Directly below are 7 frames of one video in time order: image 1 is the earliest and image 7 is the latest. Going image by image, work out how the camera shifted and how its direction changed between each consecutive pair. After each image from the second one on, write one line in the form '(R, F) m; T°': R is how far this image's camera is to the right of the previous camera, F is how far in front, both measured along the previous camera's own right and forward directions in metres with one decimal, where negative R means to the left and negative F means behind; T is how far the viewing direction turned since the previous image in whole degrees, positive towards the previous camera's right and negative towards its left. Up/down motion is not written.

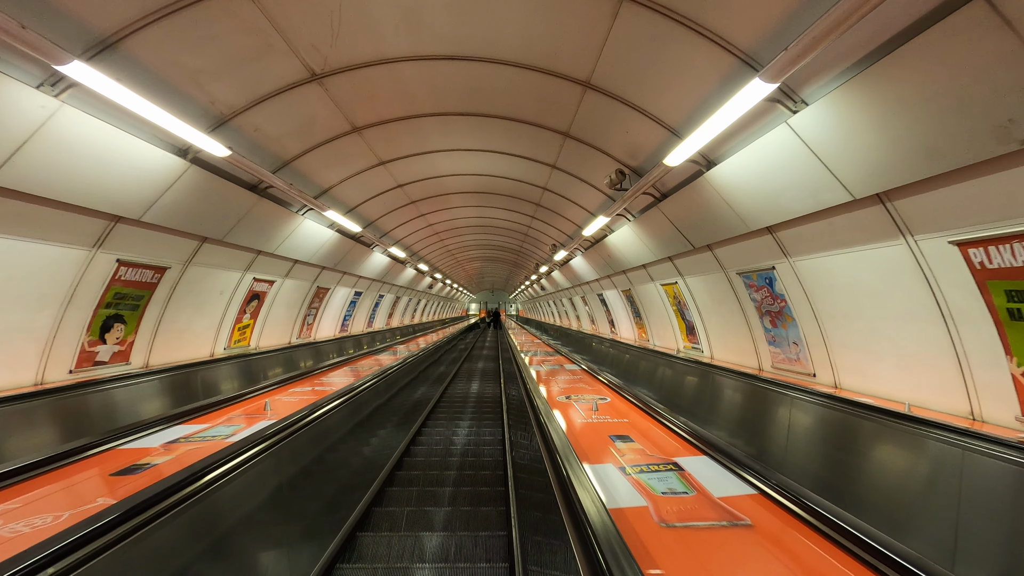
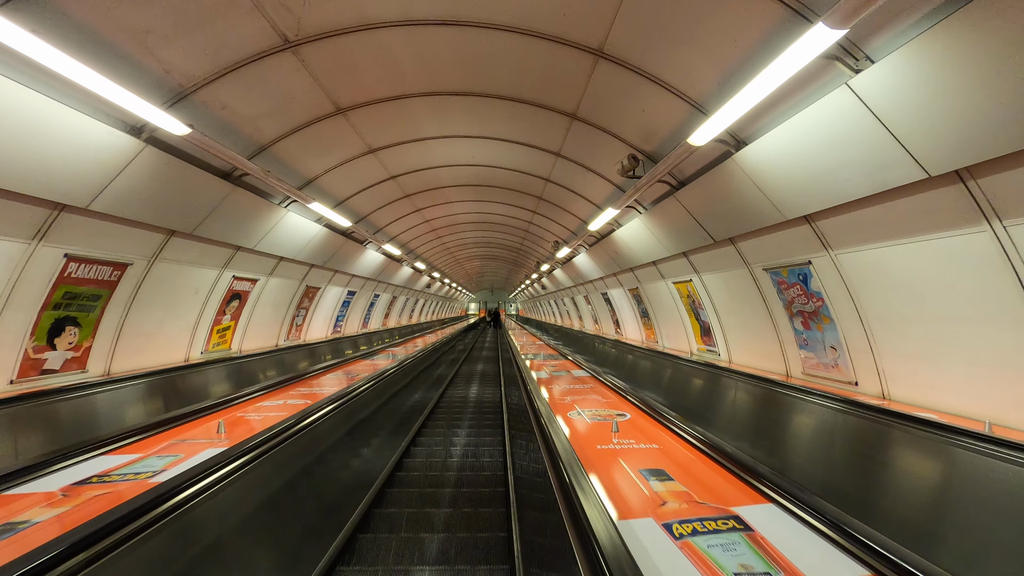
(0.0, +0.5) m; 0°
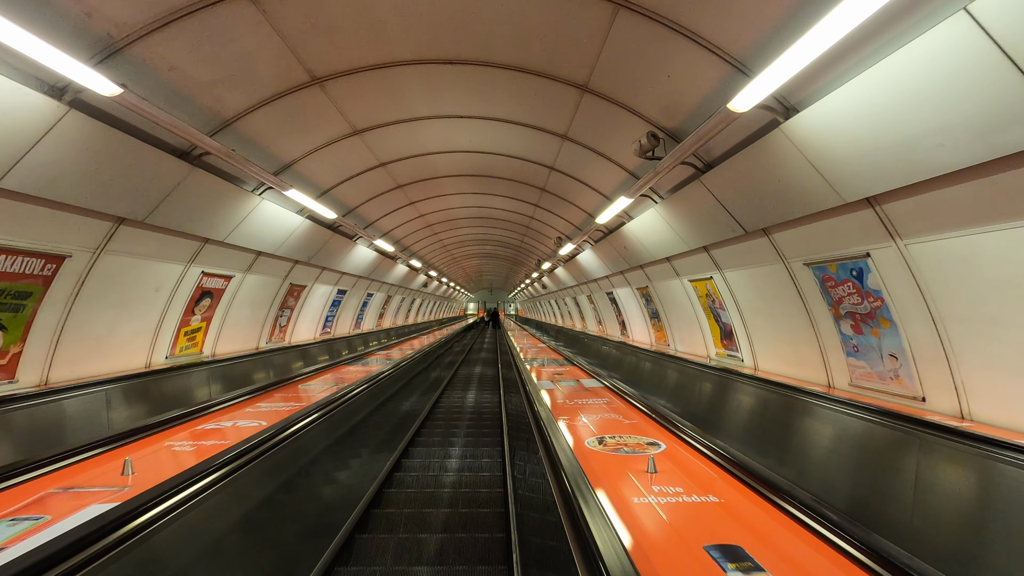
(0.0, +0.6) m; 0°
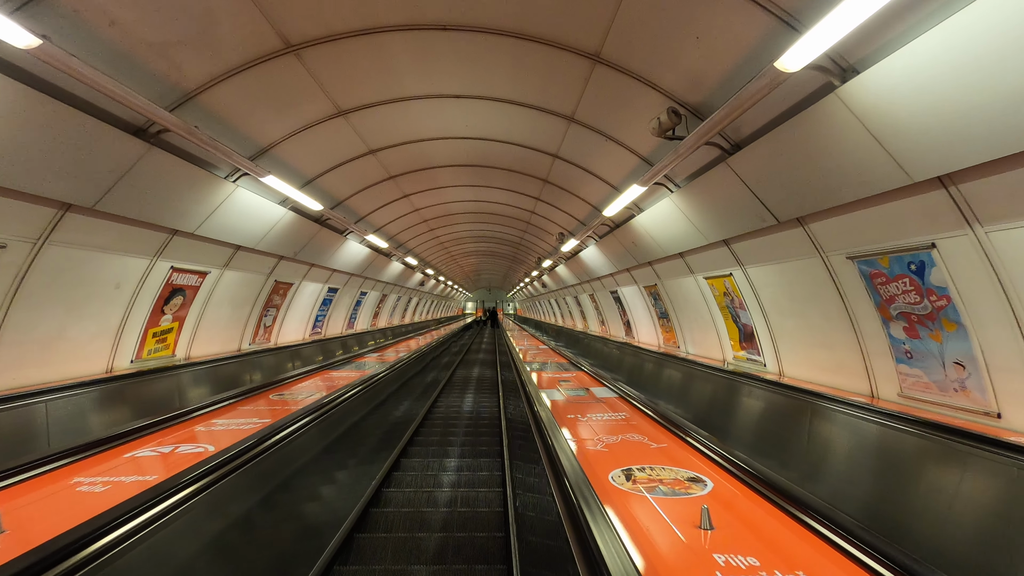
(0.0, +0.5) m; 0°
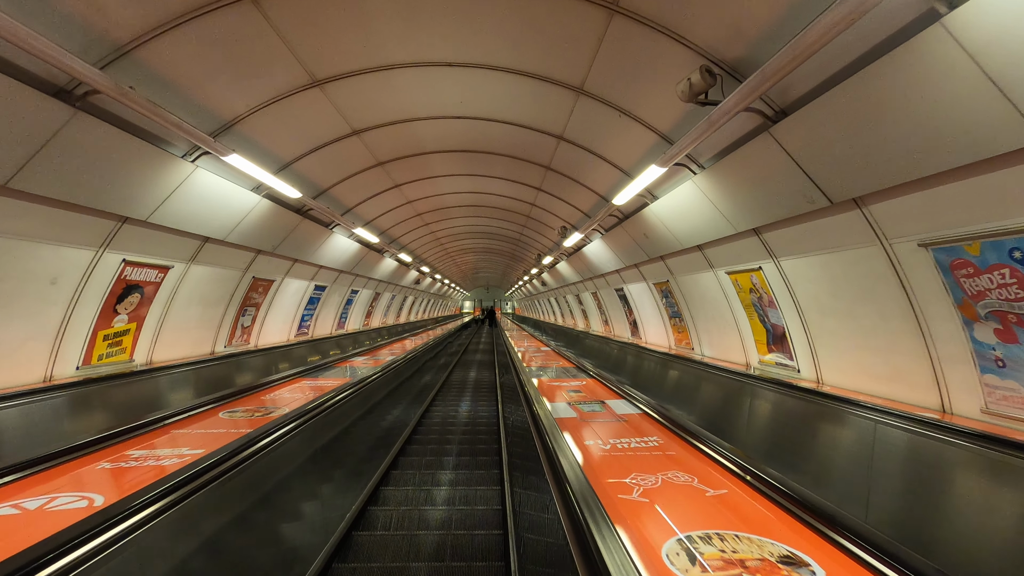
(0.0, +0.6) m; 0°
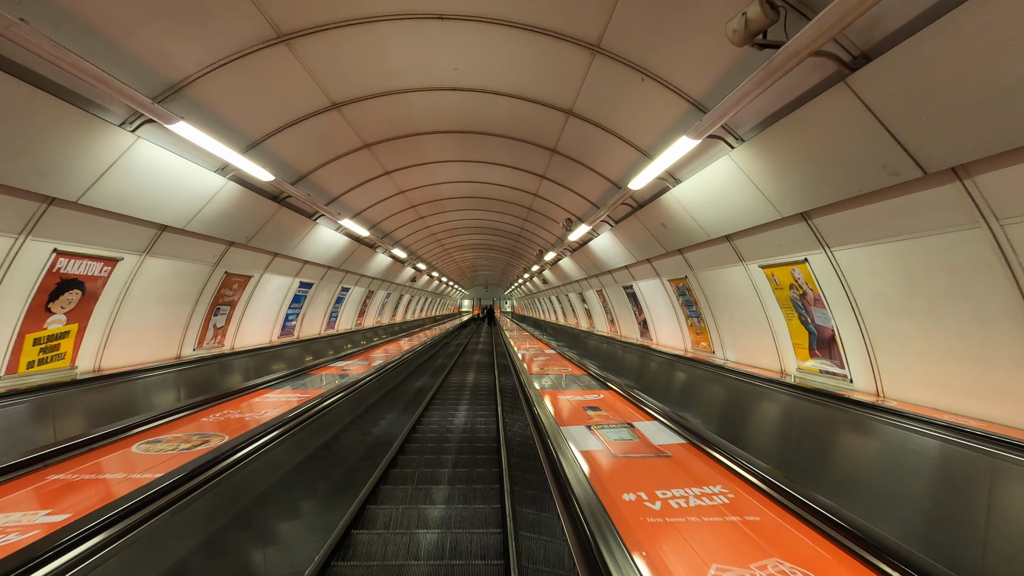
(0.0, +0.7) m; 0°
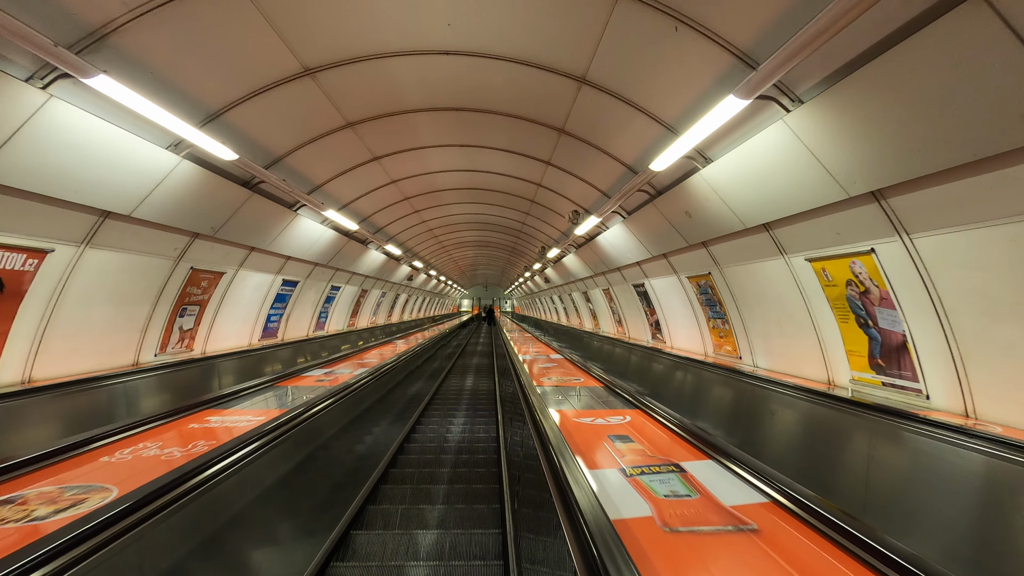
(0.0, +0.7) m; 0°
